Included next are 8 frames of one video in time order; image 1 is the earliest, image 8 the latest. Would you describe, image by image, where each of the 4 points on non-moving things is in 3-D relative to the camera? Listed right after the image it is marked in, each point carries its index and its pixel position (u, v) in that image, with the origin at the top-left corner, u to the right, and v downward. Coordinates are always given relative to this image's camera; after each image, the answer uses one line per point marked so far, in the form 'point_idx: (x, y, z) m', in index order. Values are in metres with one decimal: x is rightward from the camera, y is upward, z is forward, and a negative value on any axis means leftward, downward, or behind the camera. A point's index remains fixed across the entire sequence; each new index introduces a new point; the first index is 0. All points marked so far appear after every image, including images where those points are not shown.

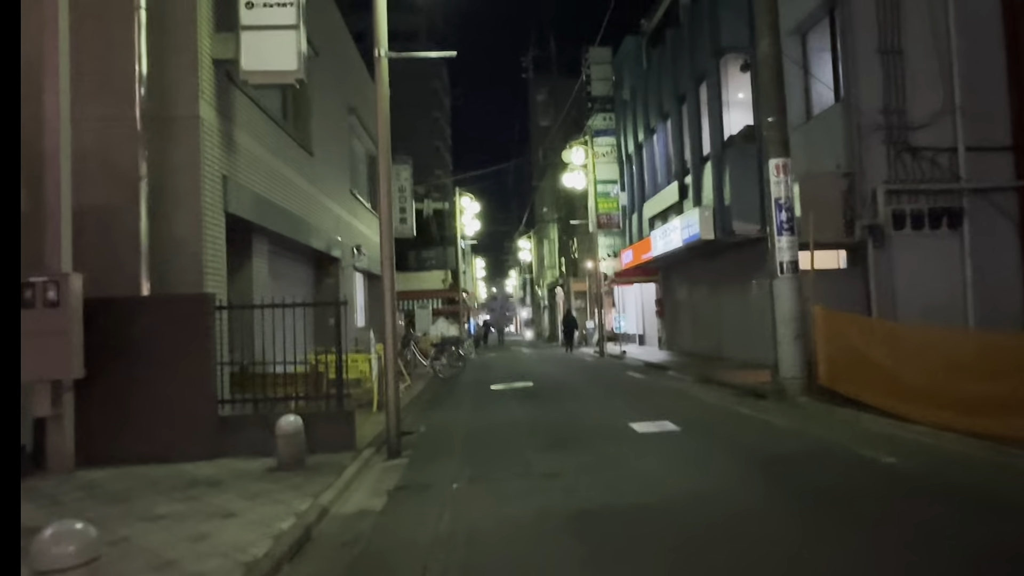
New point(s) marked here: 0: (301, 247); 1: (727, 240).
0: (-5.3, +1.0, +17.5) m
1: (+5.8, +1.3, +18.6) m
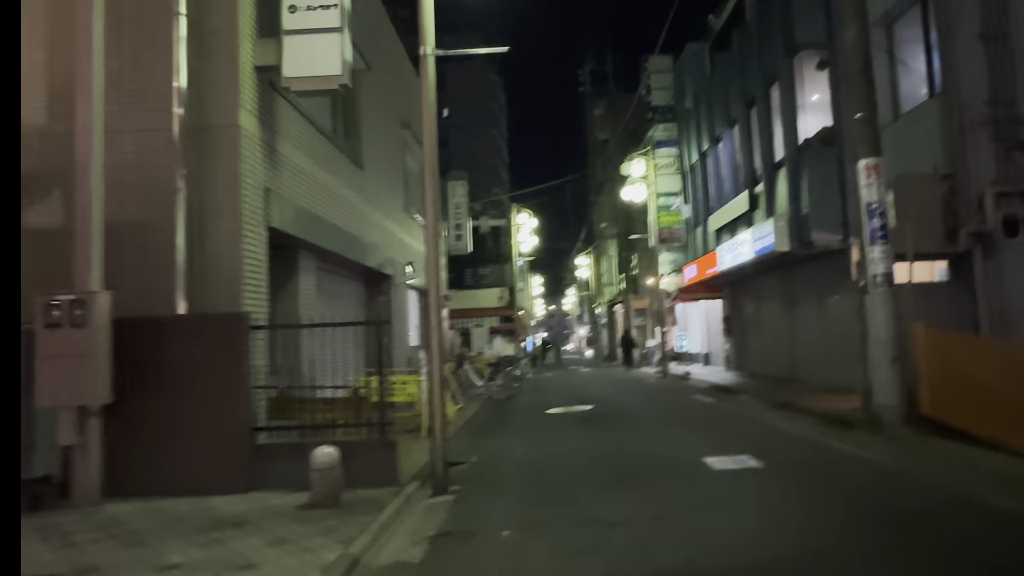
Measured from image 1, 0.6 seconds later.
0: (-3.9, +0.6, +16.9) m
1: (+7.2, +0.9, +17.0) m
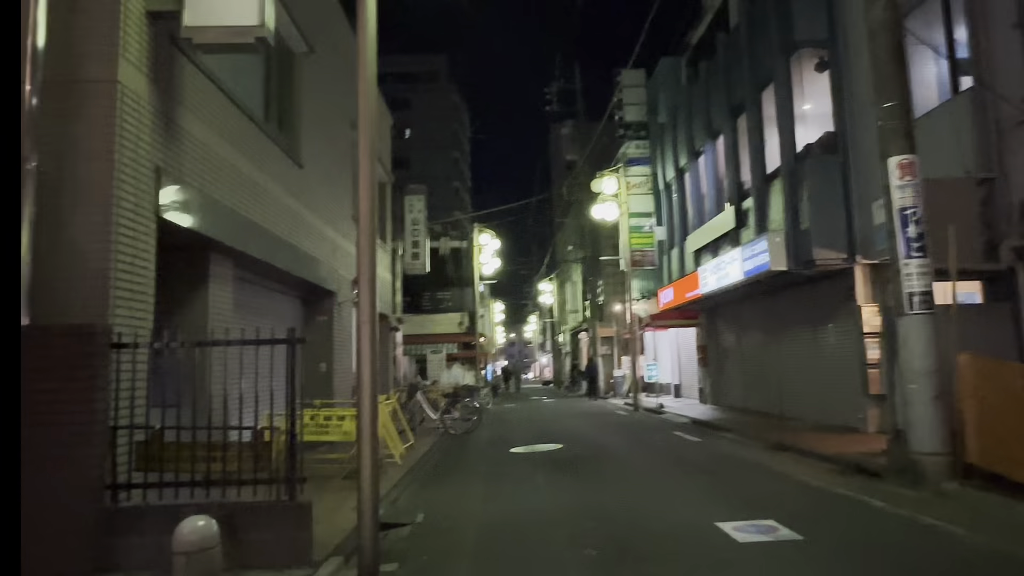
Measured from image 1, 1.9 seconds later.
0: (-4.7, +0.3, +14.3) m
1: (+6.4, +0.4, +15.1) m
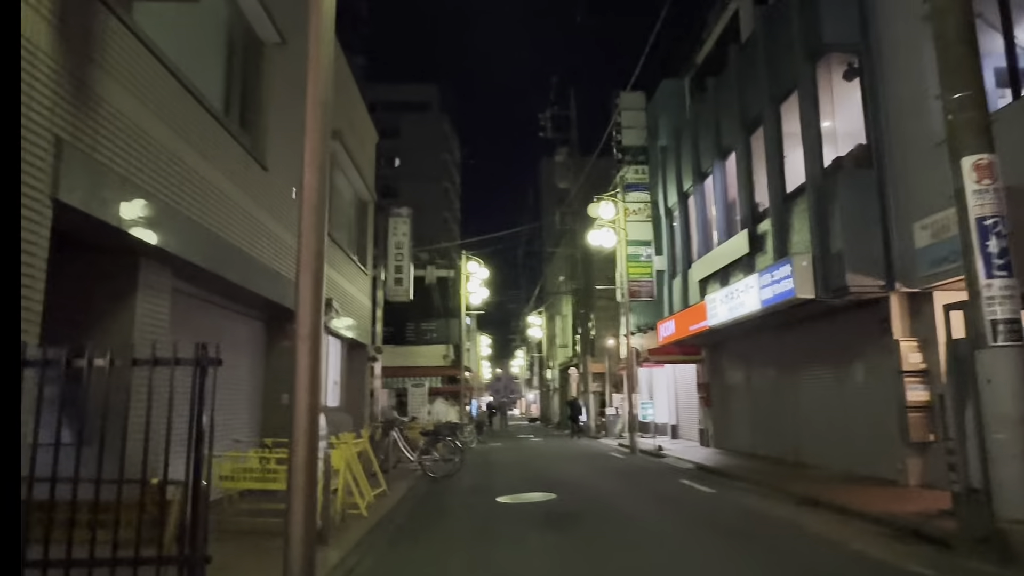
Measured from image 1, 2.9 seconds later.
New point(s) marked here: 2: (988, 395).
0: (-4.9, -0.1, +12.4) m
1: (+6.2, -0.2, +13.4) m
2: (+5.5, -1.2, +8.0) m
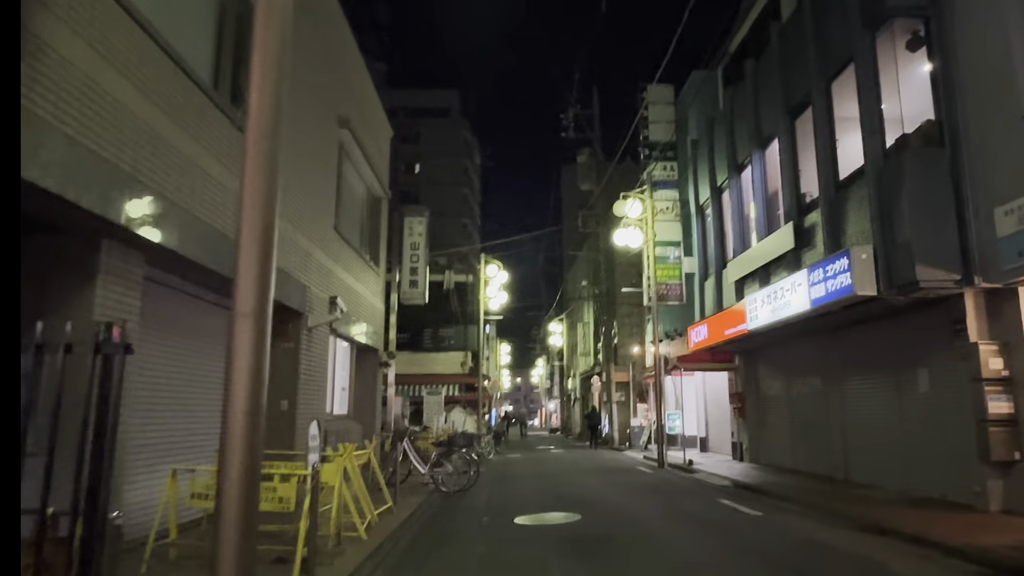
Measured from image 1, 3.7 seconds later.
0: (-4.5, +0.1, +11.1) m
1: (+6.6, -0.2, +11.8) m
2: (+5.7, -1.1, +6.4) m
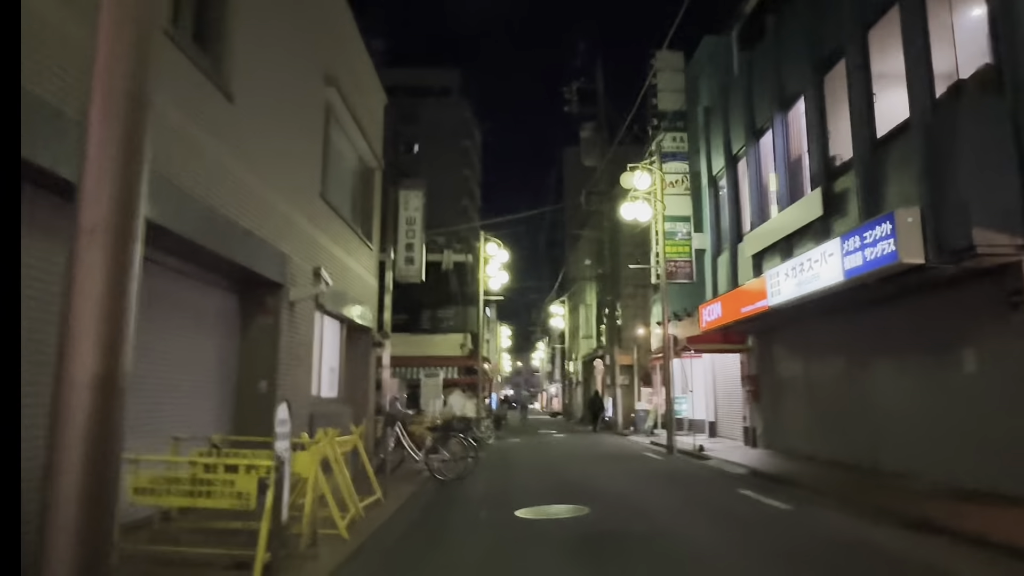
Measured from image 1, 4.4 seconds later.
0: (-4.5, +0.5, +9.8) m
1: (+6.6, +0.3, +10.5) m
2: (+5.7, -0.7, +5.1) m
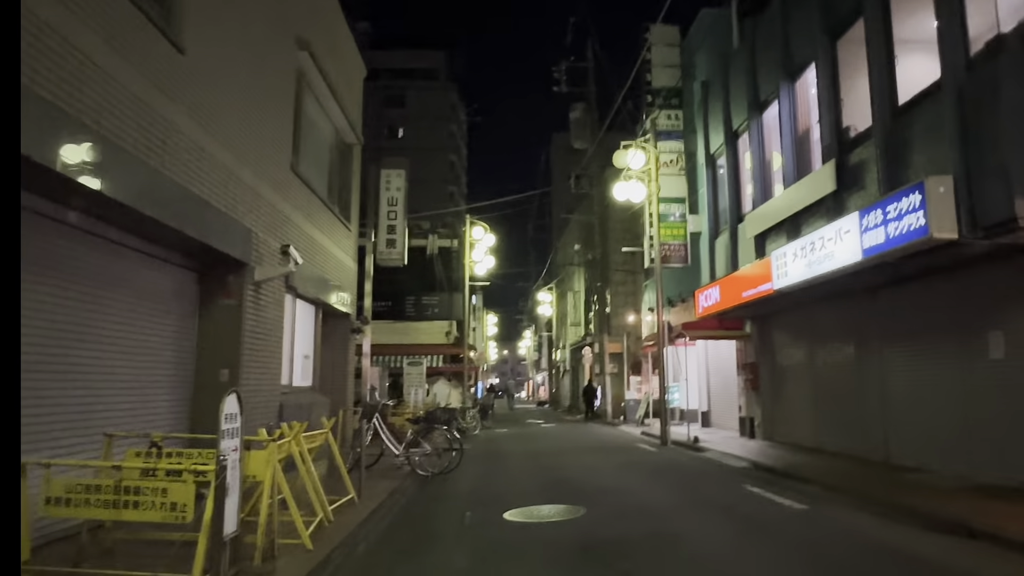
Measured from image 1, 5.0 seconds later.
0: (-4.7, +0.9, +8.5) m
1: (+6.4, +0.6, +9.4) m
2: (+5.6, -0.5, +4.1) m
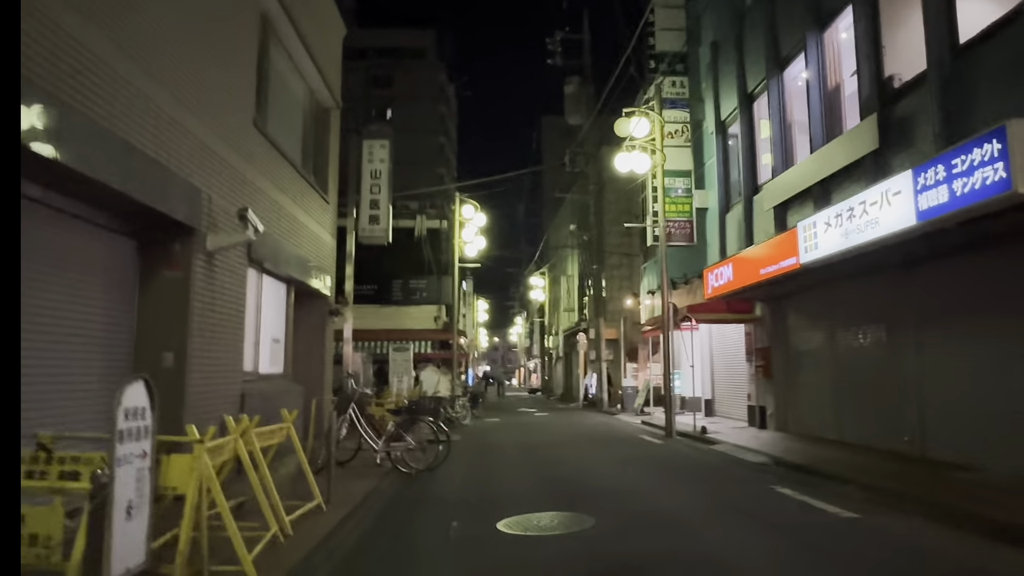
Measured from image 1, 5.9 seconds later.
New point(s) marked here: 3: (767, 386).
0: (-4.7, +1.2, +6.8) m
1: (+6.4, +1.0, +7.8) m
2: (+5.6, -0.2, +2.5) m
3: (+7.1, -2.8, +19.2) m
